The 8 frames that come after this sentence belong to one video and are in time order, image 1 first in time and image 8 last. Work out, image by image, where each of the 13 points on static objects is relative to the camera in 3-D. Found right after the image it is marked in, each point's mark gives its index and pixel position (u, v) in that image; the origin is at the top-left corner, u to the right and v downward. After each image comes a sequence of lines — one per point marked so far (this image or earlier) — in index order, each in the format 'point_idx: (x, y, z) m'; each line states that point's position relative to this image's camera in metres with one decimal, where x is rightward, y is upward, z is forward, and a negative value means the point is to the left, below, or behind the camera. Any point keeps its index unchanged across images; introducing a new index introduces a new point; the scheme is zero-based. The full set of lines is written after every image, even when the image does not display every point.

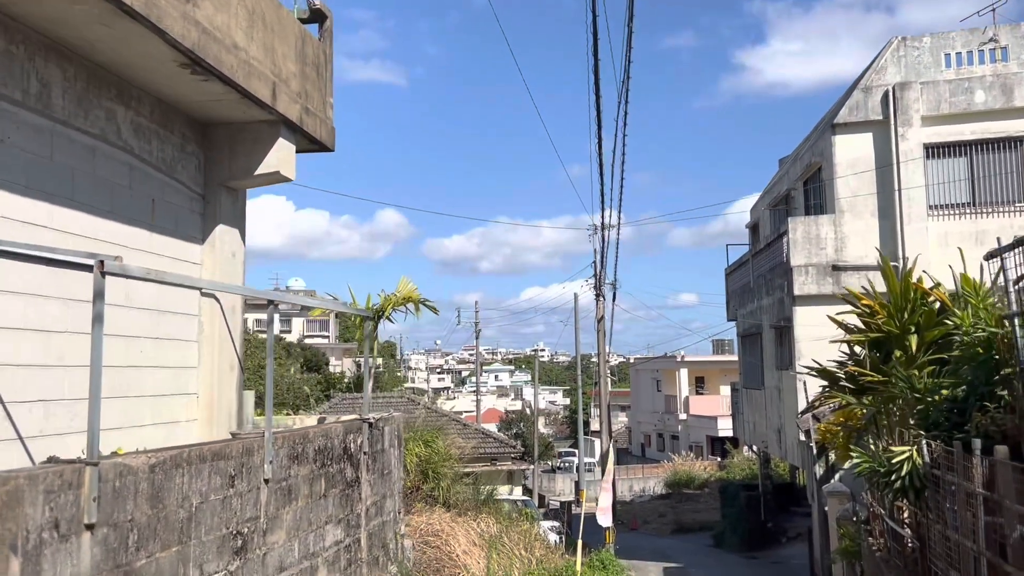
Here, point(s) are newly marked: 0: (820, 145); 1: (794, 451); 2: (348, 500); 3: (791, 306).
0: (+6.1, +2.8, +15.6) m
1: (+5.6, -3.3, +15.6) m
2: (-1.1, -1.5, +5.4) m
3: (+5.3, -0.4, +15.0) m
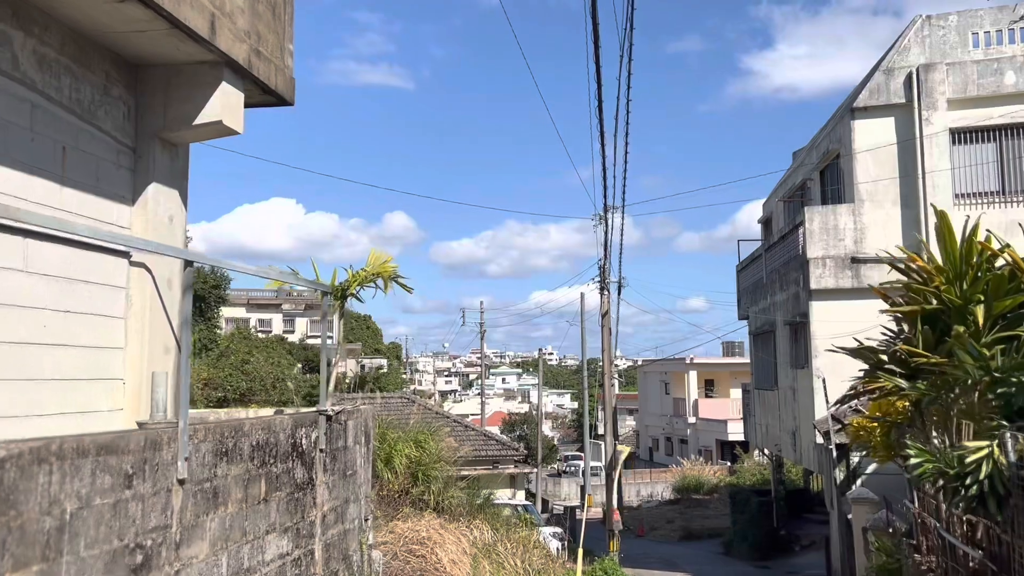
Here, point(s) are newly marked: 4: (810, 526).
0: (+6.1, +2.9, +14.7) m
1: (+5.6, -3.1, +14.7) m
2: (-1.2, -1.3, +4.6) m
3: (+5.3, -0.3, +14.1) m
4: (+7.6, -6.0, +19.9) m
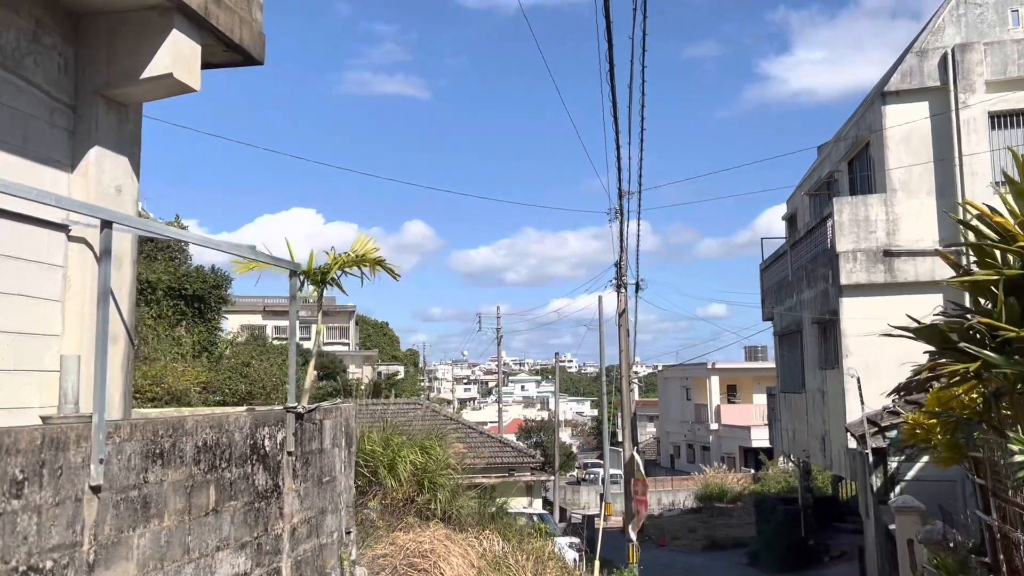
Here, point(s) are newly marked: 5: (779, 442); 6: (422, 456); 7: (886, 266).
0: (+6.3, +3.0, +13.9) m
1: (+5.8, -3.1, +13.9) m
2: (-1.3, -1.2, +3.9) m
3: (+5.5, -0.2, +13.4) m
4: (+8.0, -6.0, +19.0) m
5: (+6.8, -3.9, +20.0) m
6: (-1.2, -2.3, +10.9) m
7: (+6.2, +0.3, +13.0) m
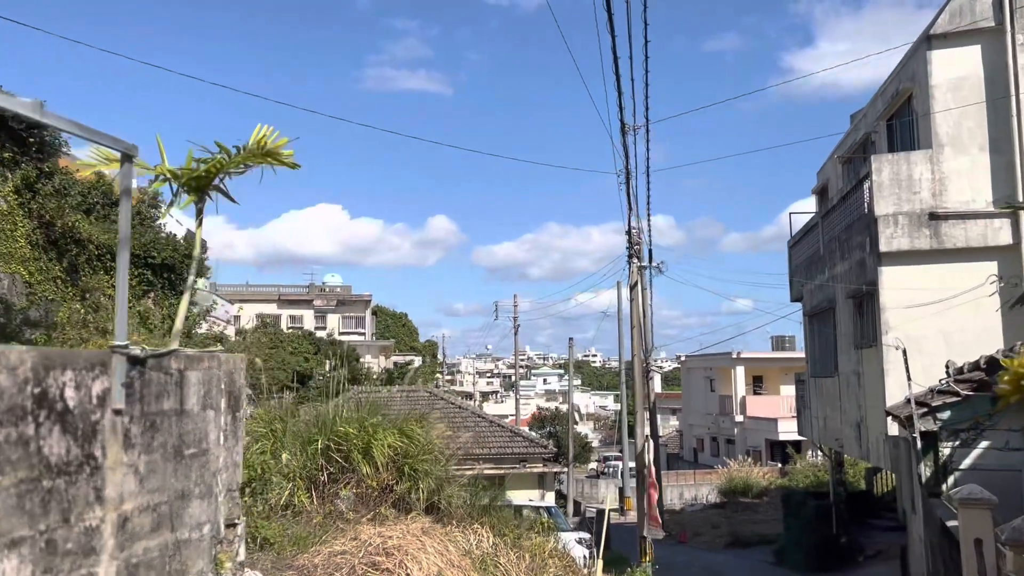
0: (+6.3, +3.5, +12.4) m
1: (+5.8, -2.6, +12.4) m
2: (-1.6, -0.7, +2.7) m
3: (+5.5, +0.3, +11.9) m
4: (+8.2, -5.5, +17.5) m
5: (+7.0, -3.4, +18.5) m
6: (-1.3, -1.9, +9.6) m
7: (+6.2, +0.8, +11.5) m
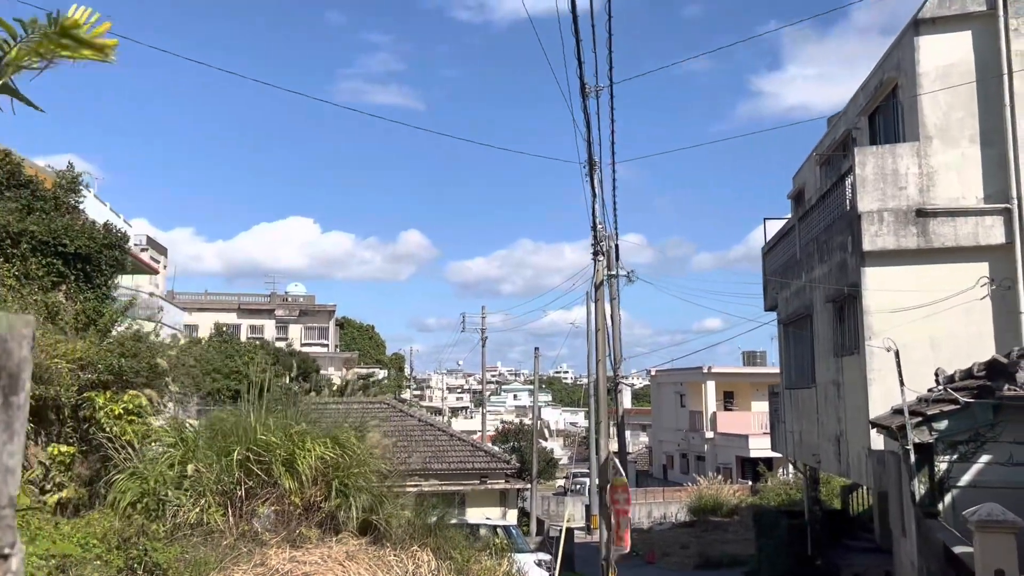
0: (+5.7, +3.5, +11.6) m
1: (+5.1, -2.6, +11.5) m
2: (-1.9, -0.5, +1.6) m
3: (+4.9, +0.3, +11.0) m
4: (+7.2, -5.6, +16.6) m
5: (+6.1, -3.6, +17.6) m
6: (-1.9, -1.8, +8.5) m
7: (+5.5, +0.8, +10.7) m
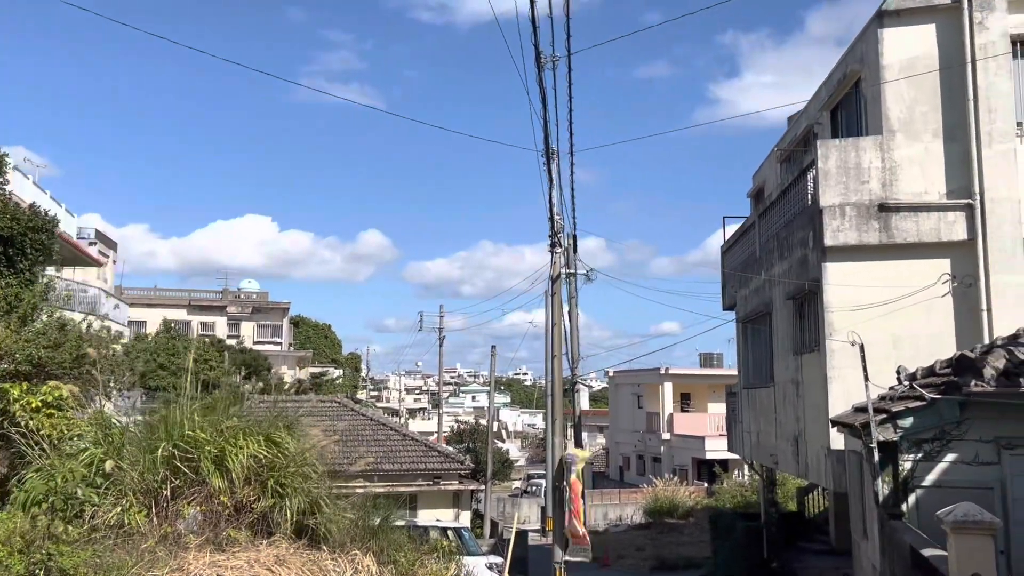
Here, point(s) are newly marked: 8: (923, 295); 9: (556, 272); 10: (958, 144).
0: (+5.1, +3.5, +11.4) m
1: (+4.4, -2.6, +11.2) m
2: (-2.1, -0.3, +1.0) m
3: (+4.2, +0.3, +10.8) m
4: (+6.2, -5.6, +16.4) m
5: (+5.1, -3.5, +17.4) m
6: (-2.5, -1.6, +7.9) m
7: (+4.9, +0.9, +10.5) m
8: (+5.5, -0.1, +10.4) m
9: (+0.7, +0.2, +12.9) m
10: (+6.0, +1.9, +10.6) m
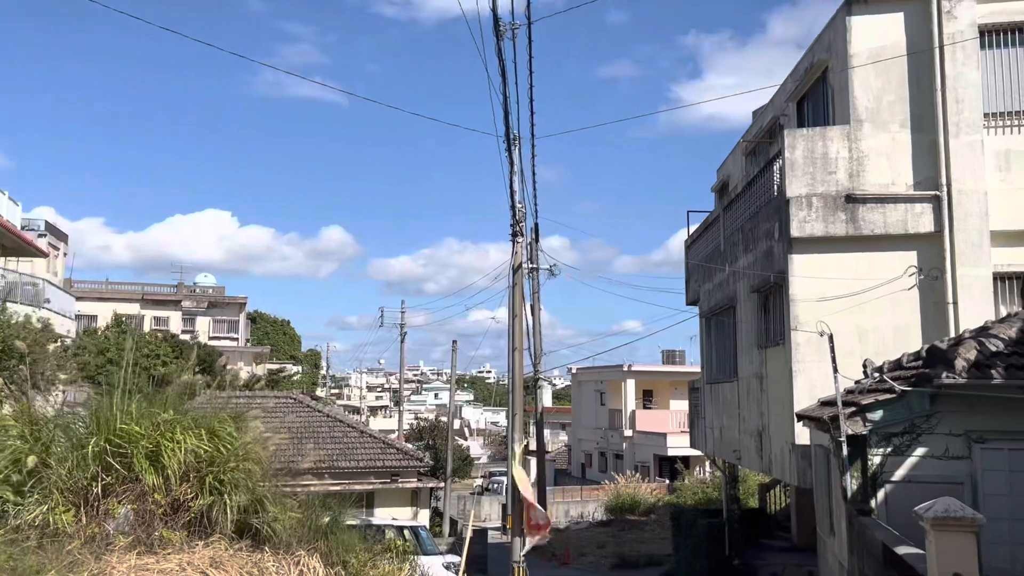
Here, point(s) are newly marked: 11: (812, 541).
0: (+4.5, +3.6, +11.2) m
1: (+3.8, -2.5, +11.0) m
2: (-2.1, -0.2, +0.5) m
3: (+3.7, +0.5, +10.5) m
4: (+5.4, -5.5, +16.3) m
5: (+4.2, -3.4, +17.2) m
6: (-2.9, -1.4, +7.4) m
7: (+4.4, +1.0, +10.3) m
8: (+4.9, 0.0, +10.3) m
9: (+0.1, +0.4, +12.6) m
10: (+5.5, +2.0, +10.4) m
11: (+5.9, -5.0, +15.3) m
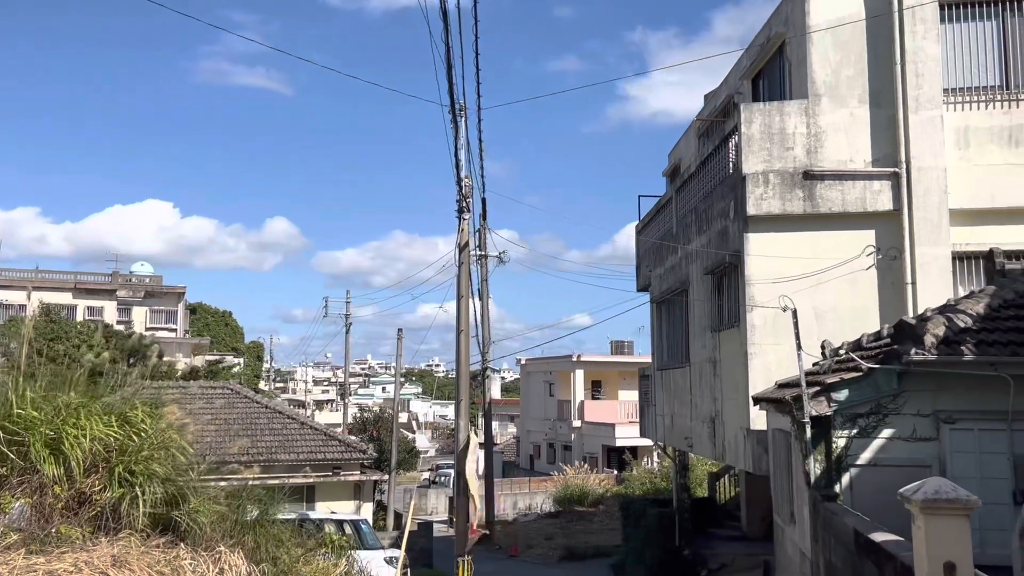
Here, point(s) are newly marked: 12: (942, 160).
0: (+3.8, +3.9, +10.9) m
1: (+3.1, -2.2, +10.7) m
2: (-2.2, 0.0, -0.3) m
3: (+3.0, +0.7, +10.2) m
4: (+4.3, -5.2, +16.1) m
5: (+3.0, -3.1, +16.9) m
6: (-3.3, -1.2, +6.6) m
7: (+3.7, +1.2, +10.0) m
8: (+4.3, +0.3, +10.0) m
9: (-0.7, +0.7, +11.9) m
10: (+4.8, +2.3, +10.2) m
11: (+4.8, -4.7, +15.1) m
12: (+5.4, +1.6, +9.9) m
